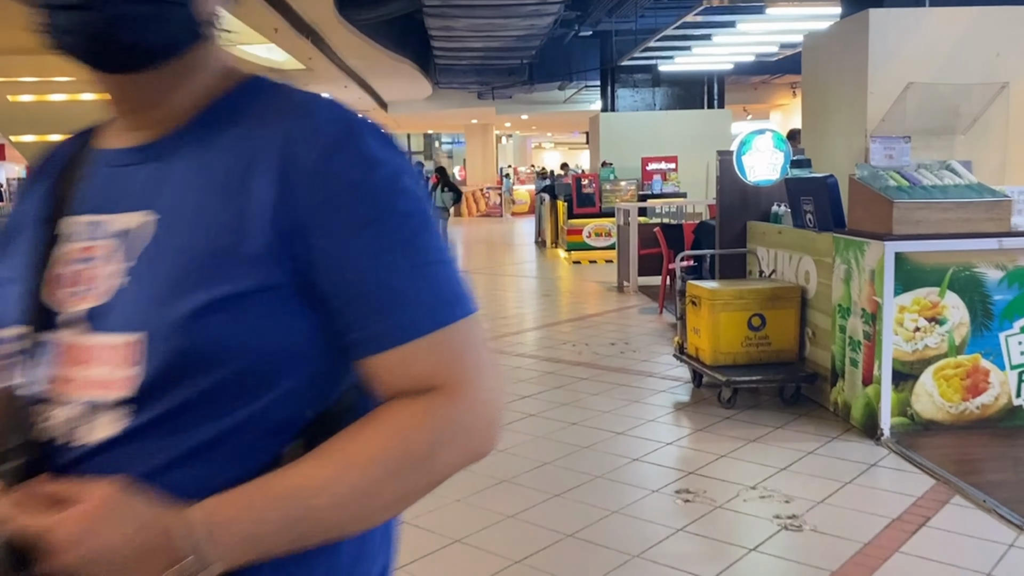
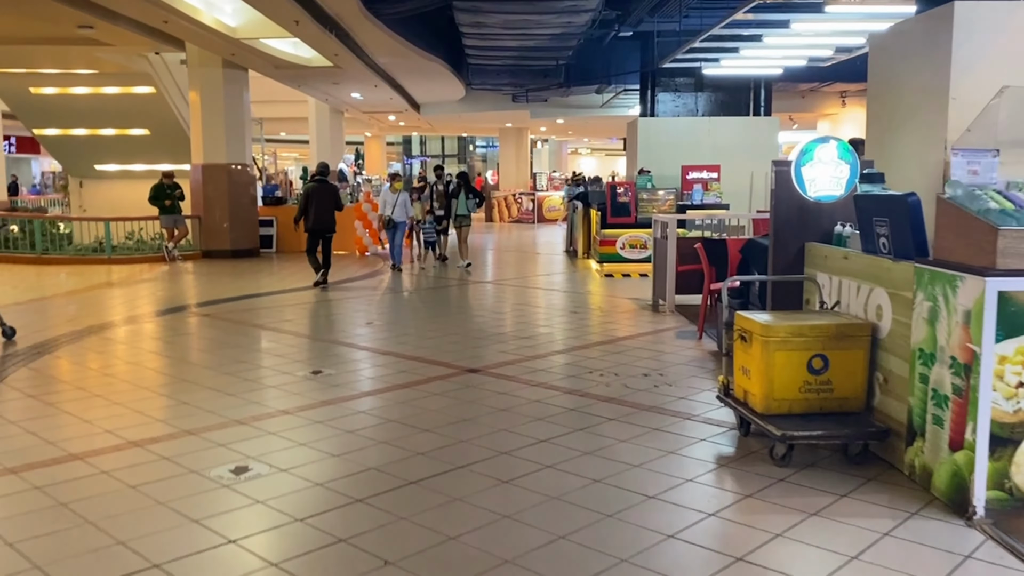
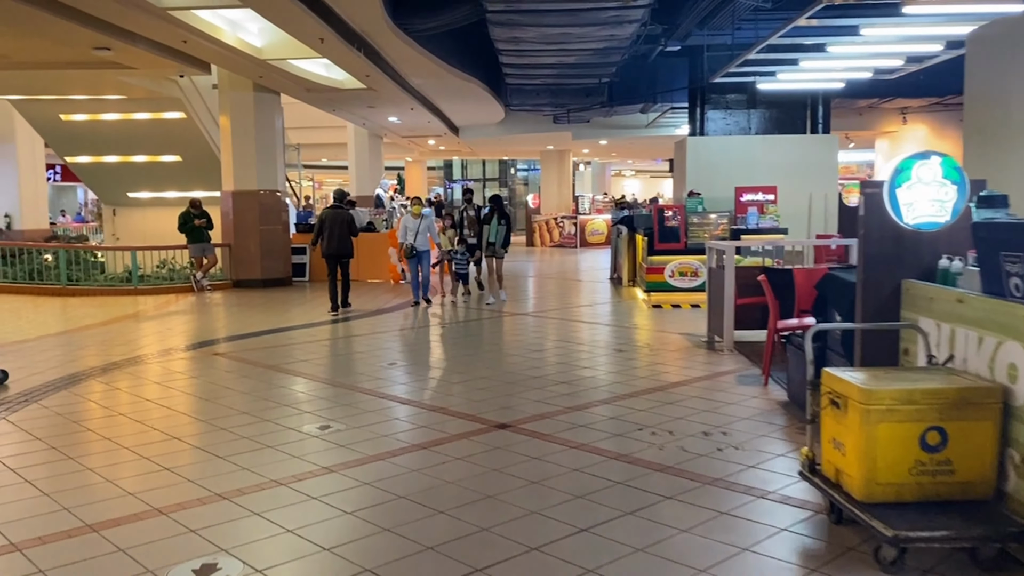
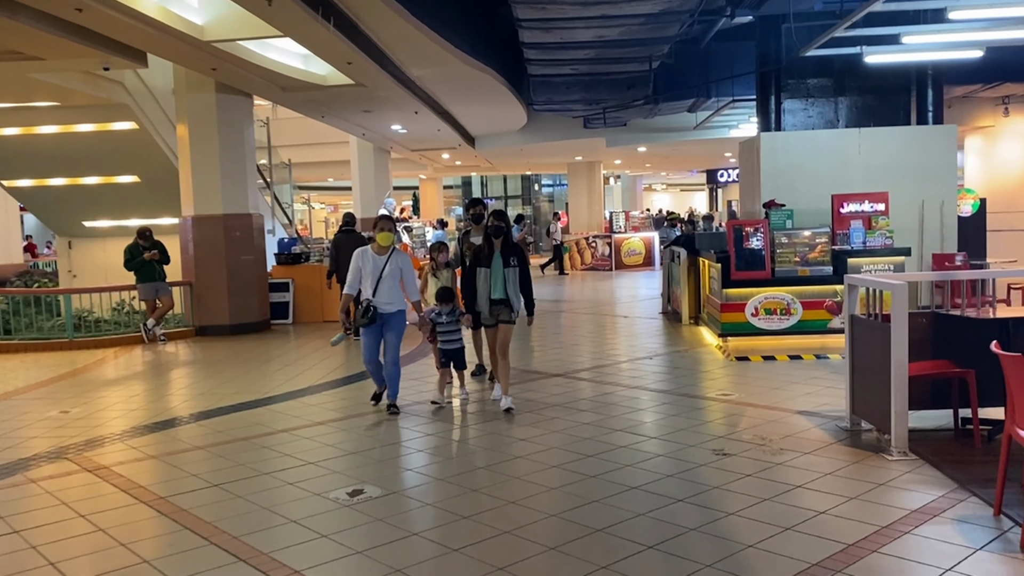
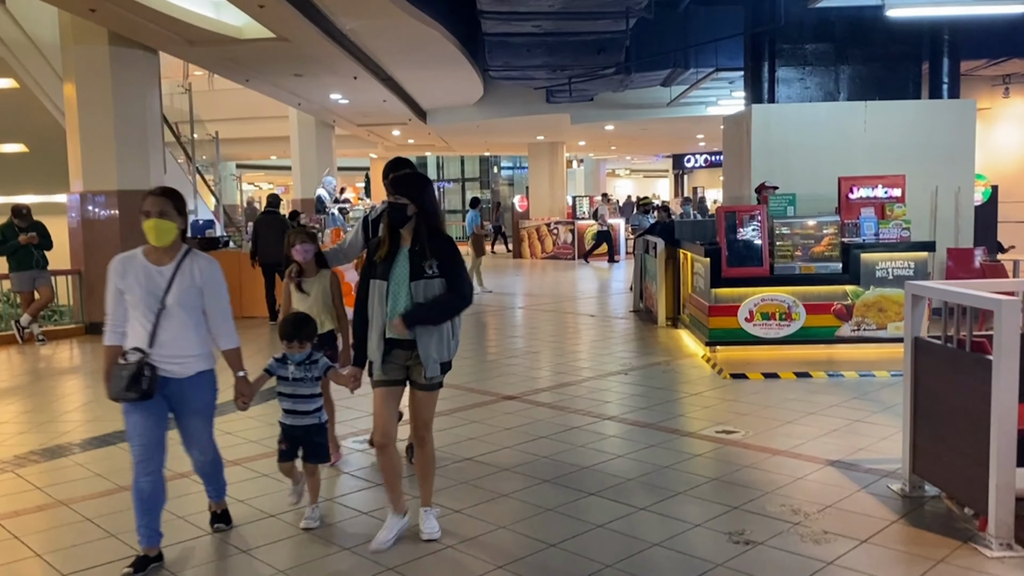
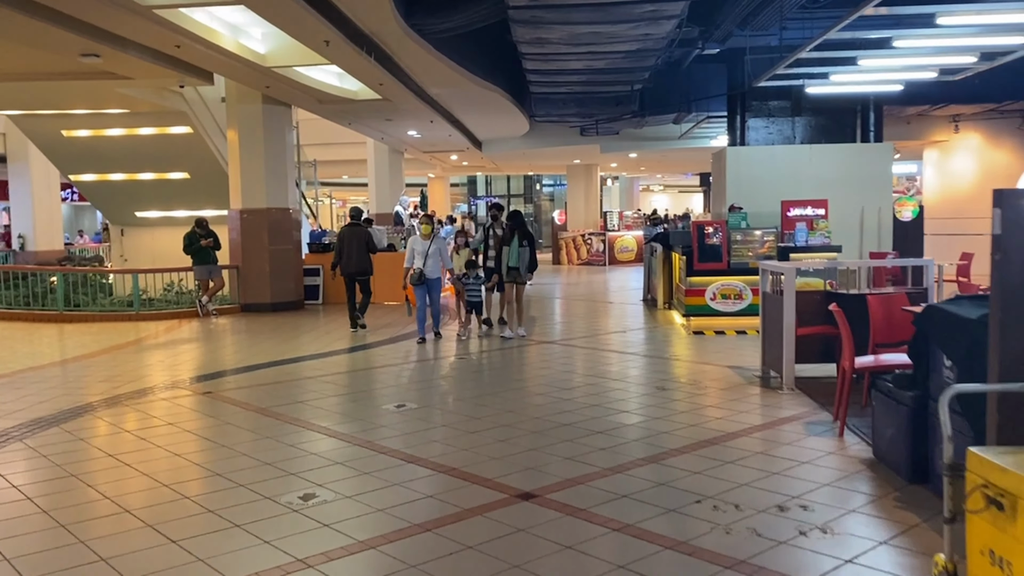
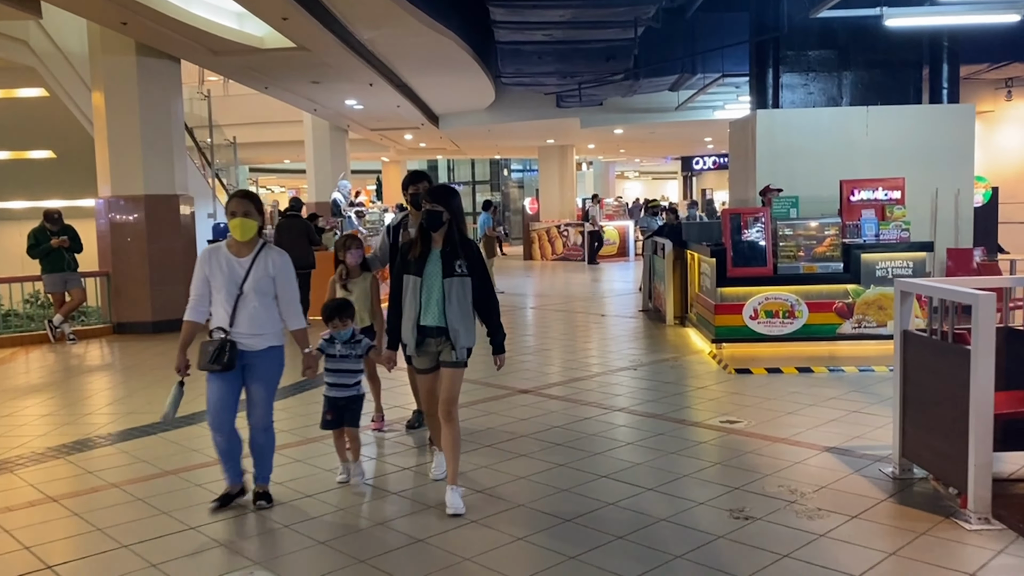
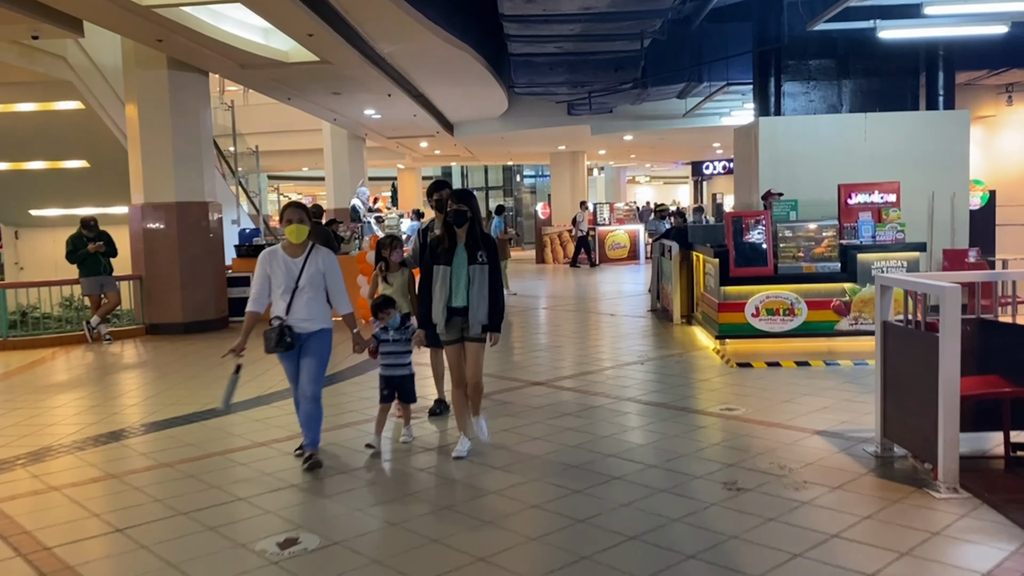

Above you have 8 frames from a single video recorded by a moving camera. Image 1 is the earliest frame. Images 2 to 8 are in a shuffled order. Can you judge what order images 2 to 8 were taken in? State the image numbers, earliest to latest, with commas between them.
2, 3, 6, 4, 8, 7, 5
